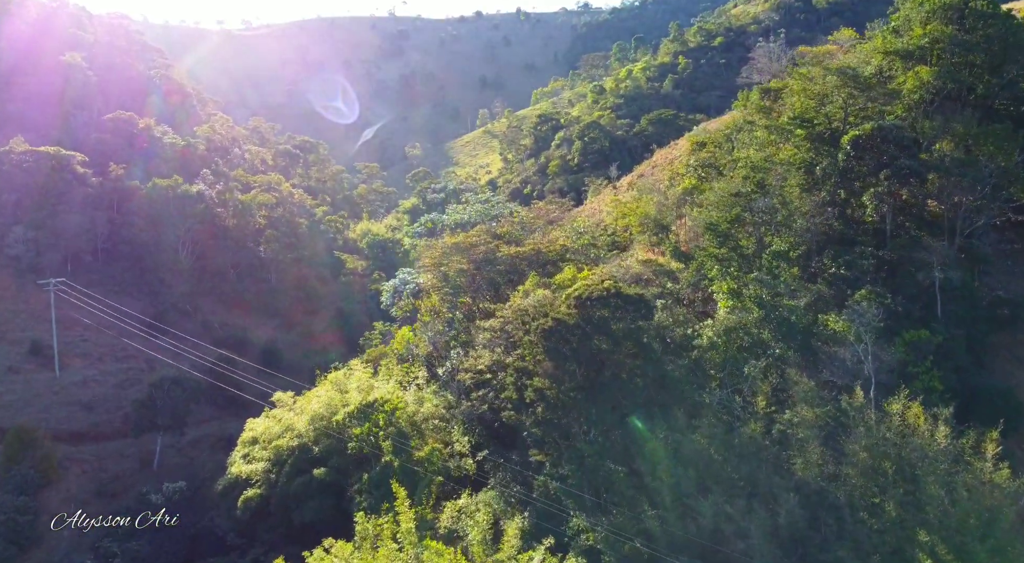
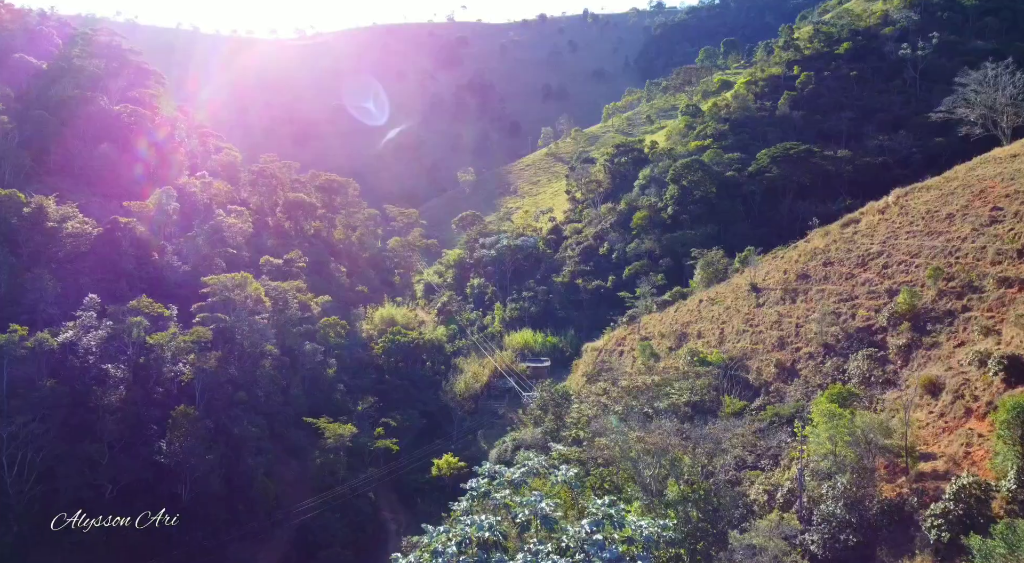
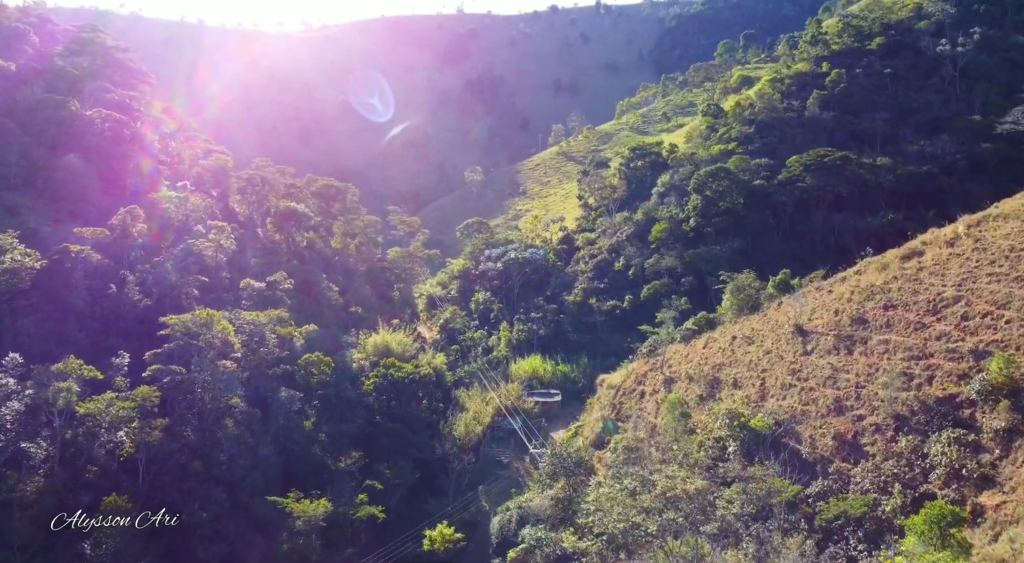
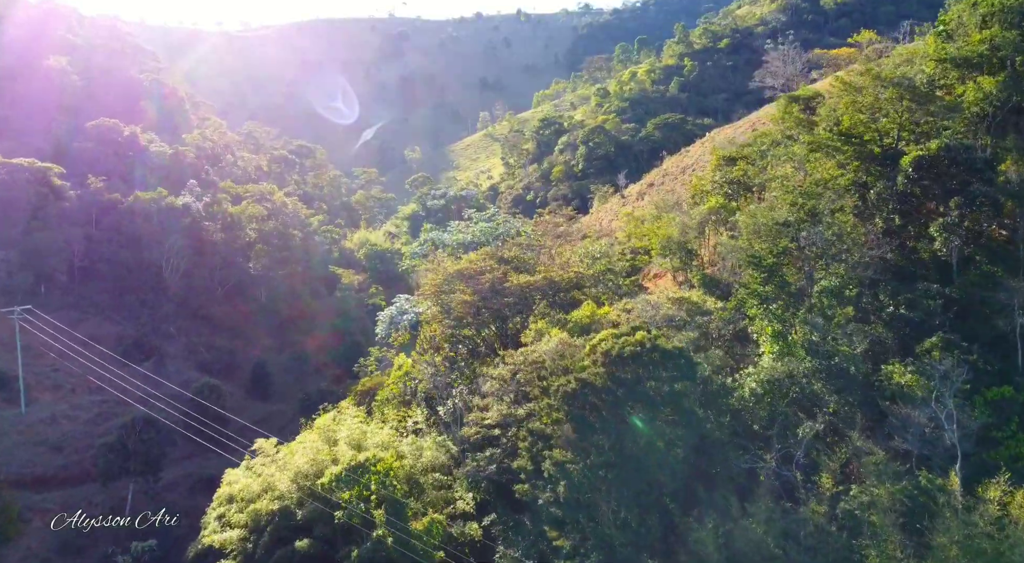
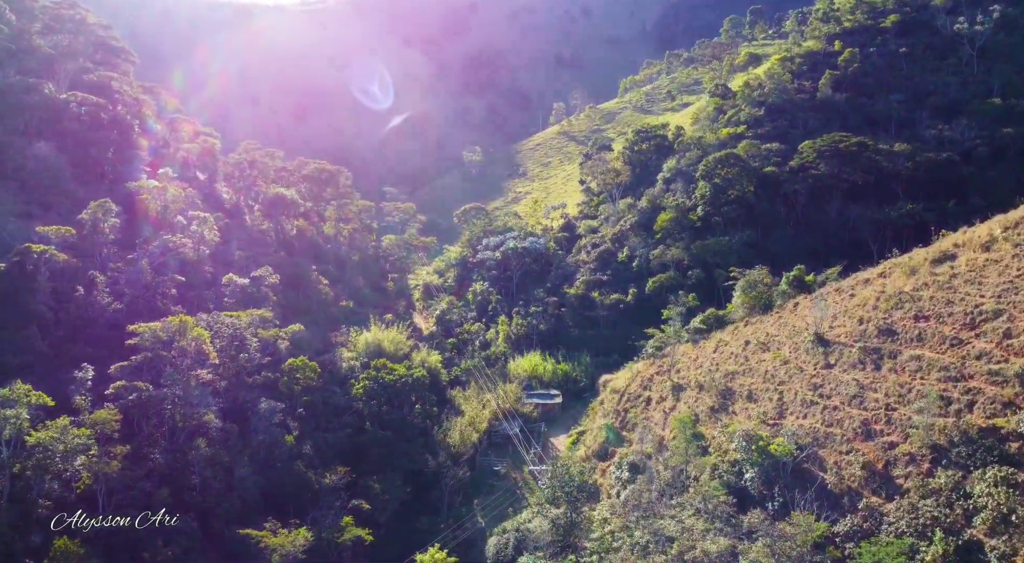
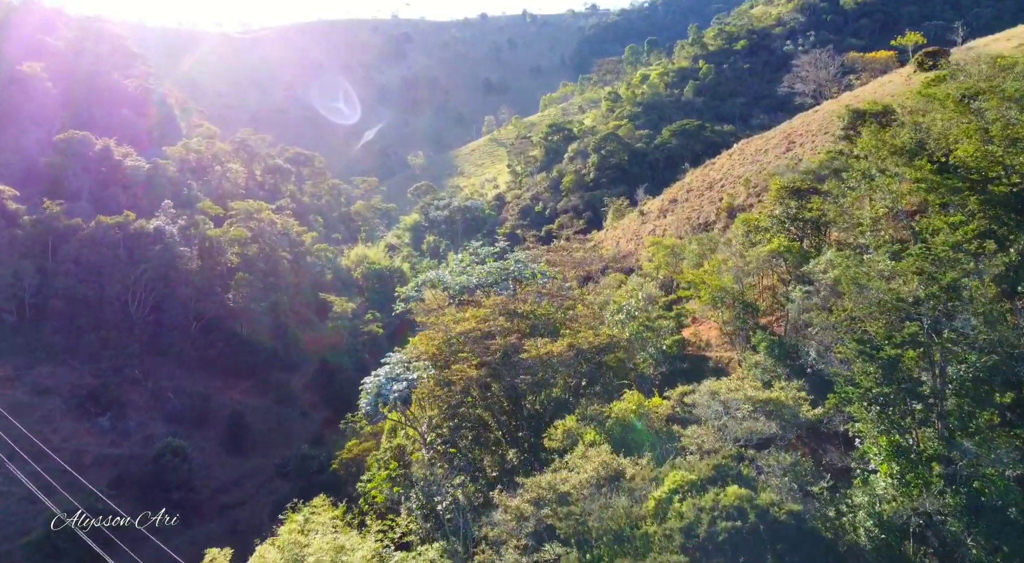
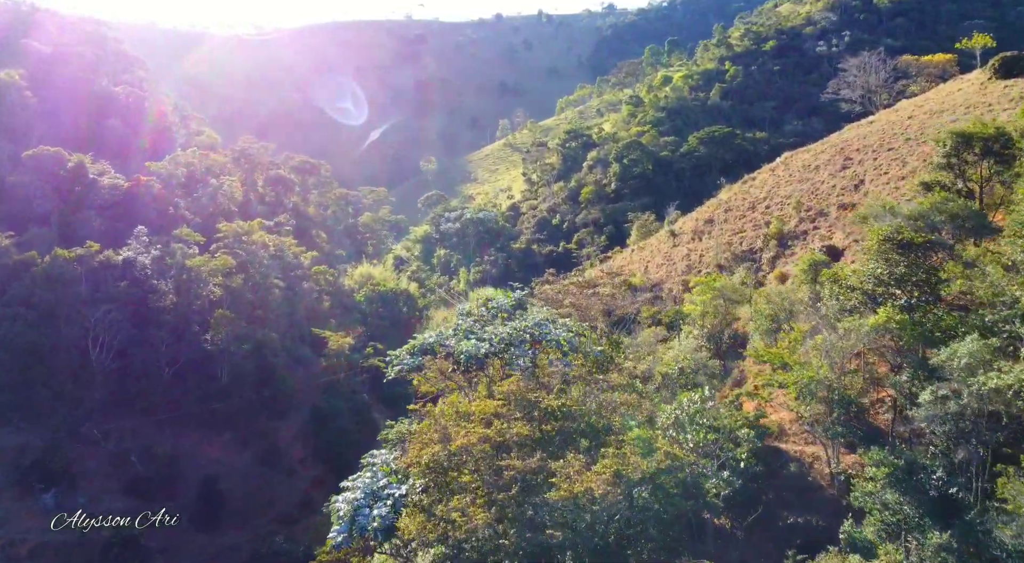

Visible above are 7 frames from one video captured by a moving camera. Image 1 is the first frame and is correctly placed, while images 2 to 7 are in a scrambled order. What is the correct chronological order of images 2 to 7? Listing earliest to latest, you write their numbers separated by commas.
4, 6, 7, 2, 3, 5
